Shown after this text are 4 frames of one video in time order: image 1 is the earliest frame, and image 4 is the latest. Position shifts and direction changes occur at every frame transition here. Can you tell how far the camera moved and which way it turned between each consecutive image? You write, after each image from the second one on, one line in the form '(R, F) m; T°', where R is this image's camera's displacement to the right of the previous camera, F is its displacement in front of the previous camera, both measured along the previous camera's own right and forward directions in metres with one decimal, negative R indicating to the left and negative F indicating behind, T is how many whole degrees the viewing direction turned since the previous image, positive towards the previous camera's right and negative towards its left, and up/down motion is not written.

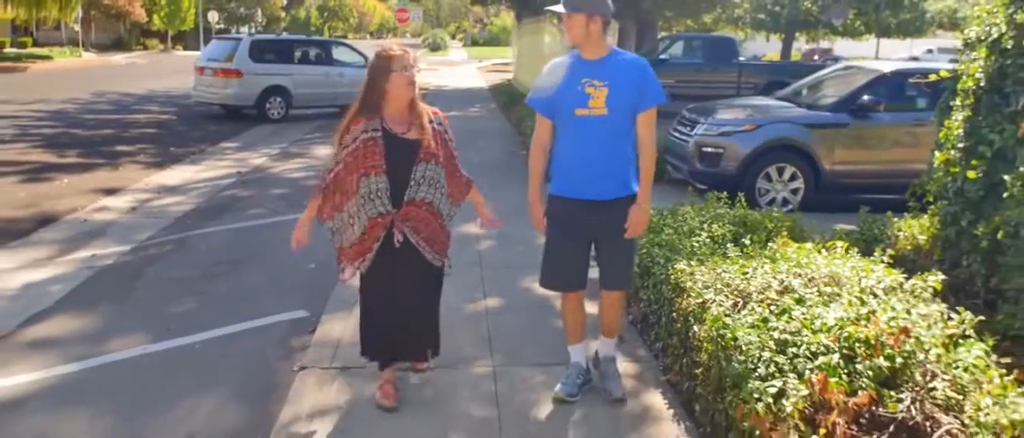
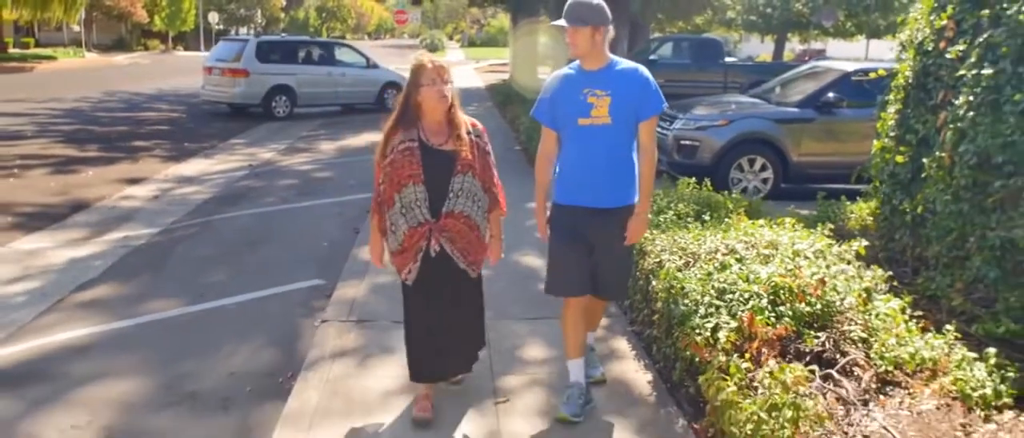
(0.0, -0.9) m; 0°
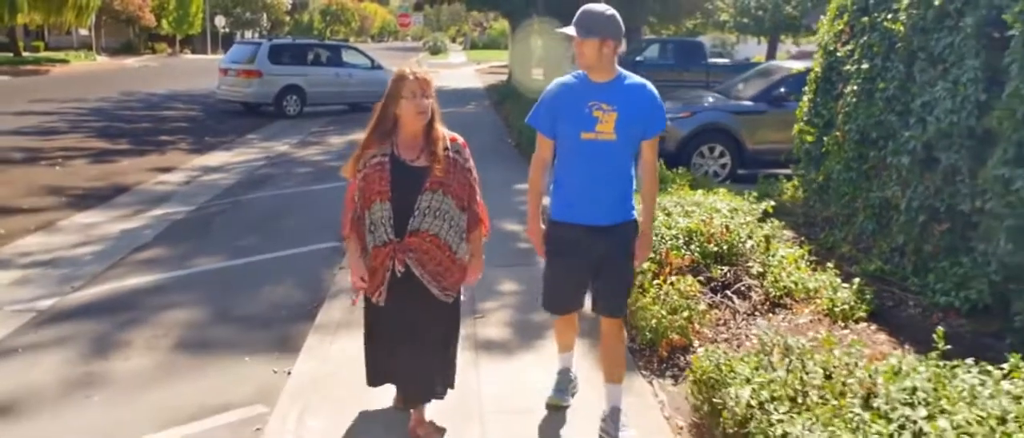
(+0.1, -1.5) m; 0°
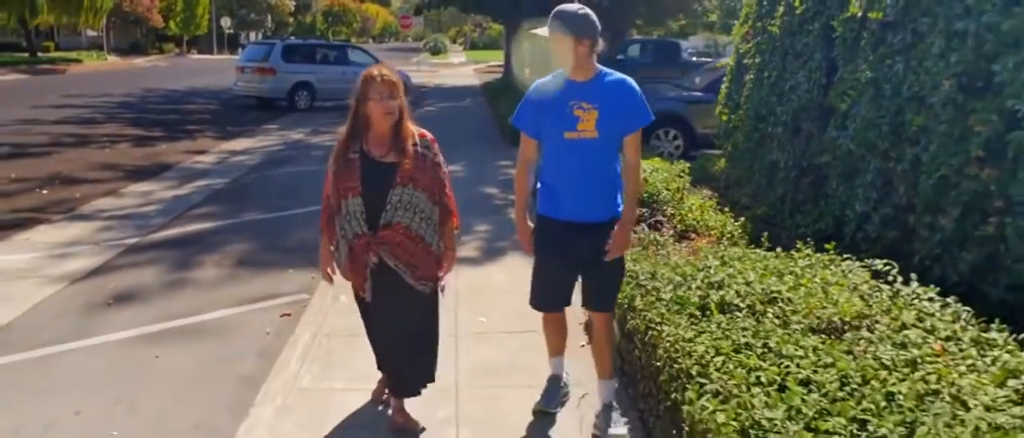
(+0.2, -2.2) m; 0°
